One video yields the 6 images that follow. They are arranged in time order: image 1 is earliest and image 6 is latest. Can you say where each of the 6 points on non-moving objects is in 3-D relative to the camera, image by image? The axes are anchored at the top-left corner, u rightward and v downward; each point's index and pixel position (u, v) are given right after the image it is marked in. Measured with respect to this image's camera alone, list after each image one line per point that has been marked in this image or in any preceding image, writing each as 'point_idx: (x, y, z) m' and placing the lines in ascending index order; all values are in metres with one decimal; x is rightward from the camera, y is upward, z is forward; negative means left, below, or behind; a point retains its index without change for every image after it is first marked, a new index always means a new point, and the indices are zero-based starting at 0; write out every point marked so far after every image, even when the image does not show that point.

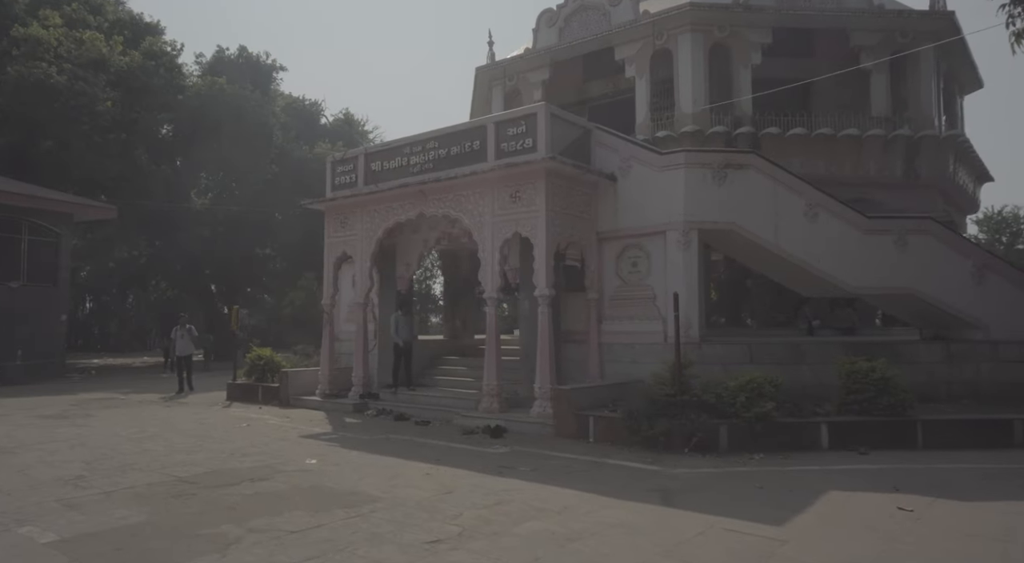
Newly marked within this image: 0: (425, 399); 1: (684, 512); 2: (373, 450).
0: (-1.5, -2.1, +12.9) m
1: (+1.5, -2.0, +6.3) m
2: (-1.8, -2.2, +9.6) m
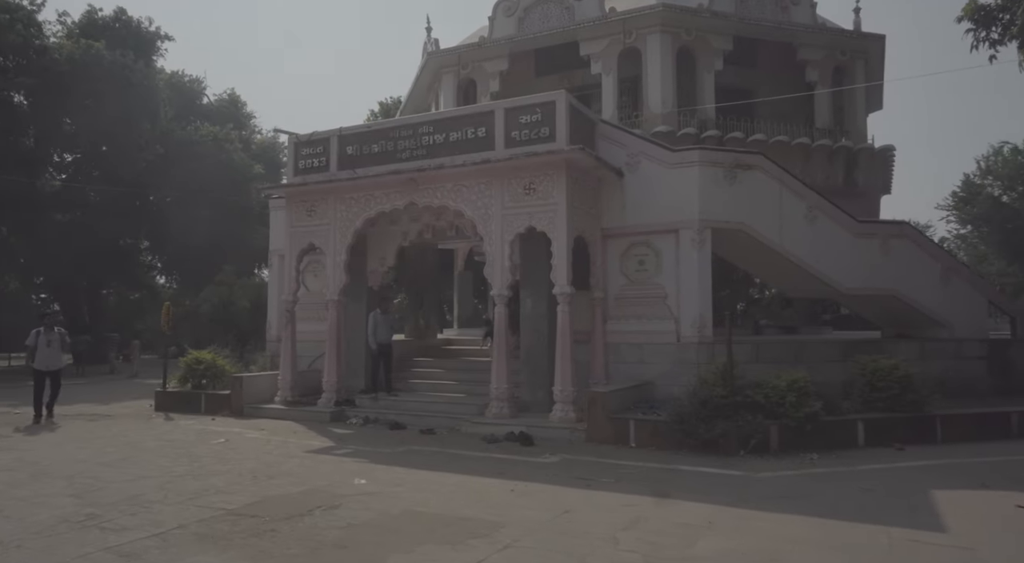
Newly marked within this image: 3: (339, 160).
0: (-1.6, -2.0, +11.9) m
1: (+2.7, -2.0, +6.0) m
2: (-1.2, -2.2, +8.6) m
3: (-3.0, +2.1, +12.5) m
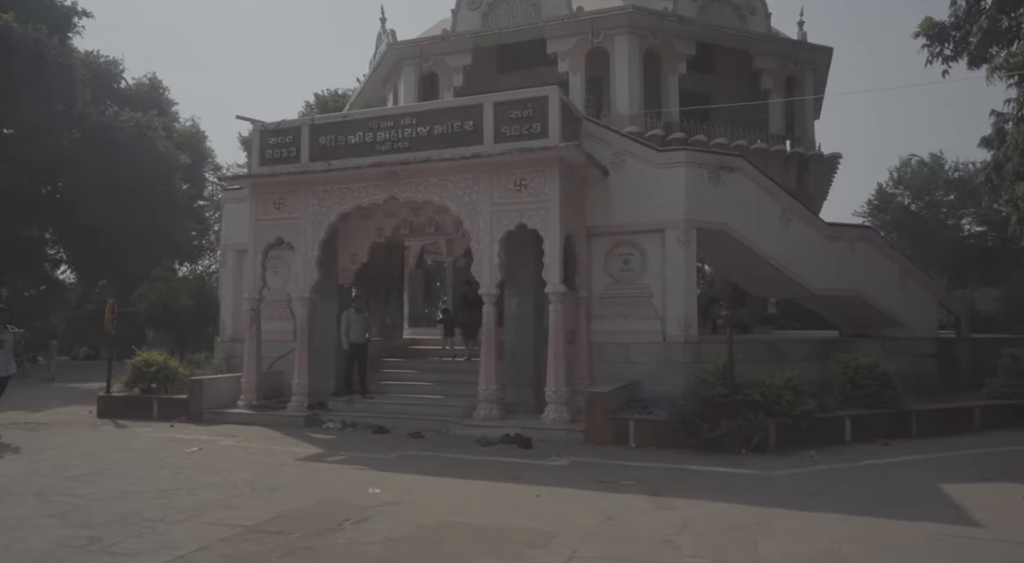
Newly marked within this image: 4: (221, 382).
0: (-1.9, -2.0, +11.5) m
1: (+3.1, -2.0, +6.1) m
2: (-1.1, -2.1, +8.2) m
3: (-3.3, +2.1, +11.9) m
4: (-4.8, -1.7, +12.2) m
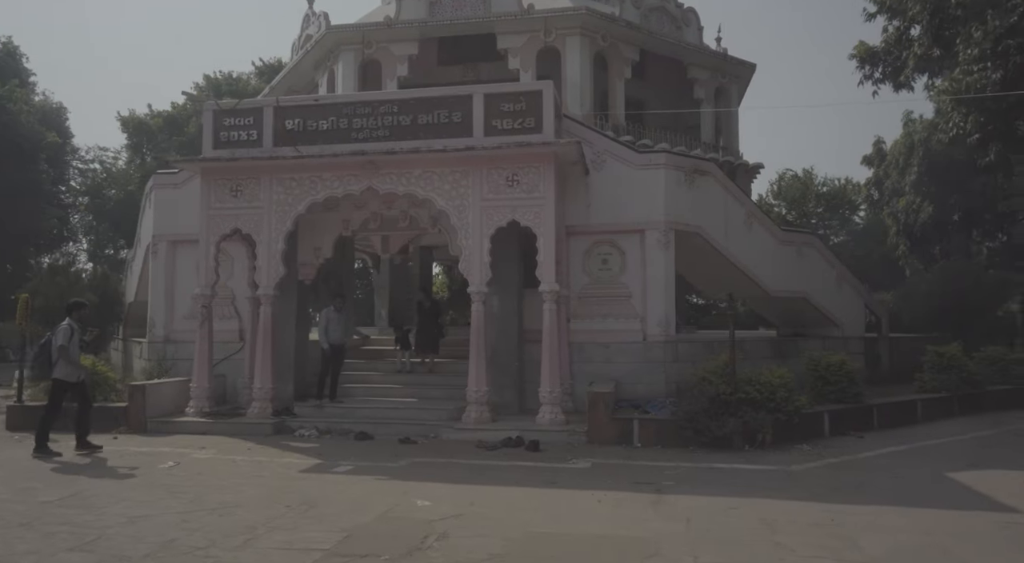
0: (-2.2, -1.9, +10.8) m
1: (+3.7, -2.0, +6.5) m
2: (-0.7, -2.1, +7.8) m
3: (-3.6, +2.2, +11.0) m
4: (-5.2, -1.6, +11.0) m
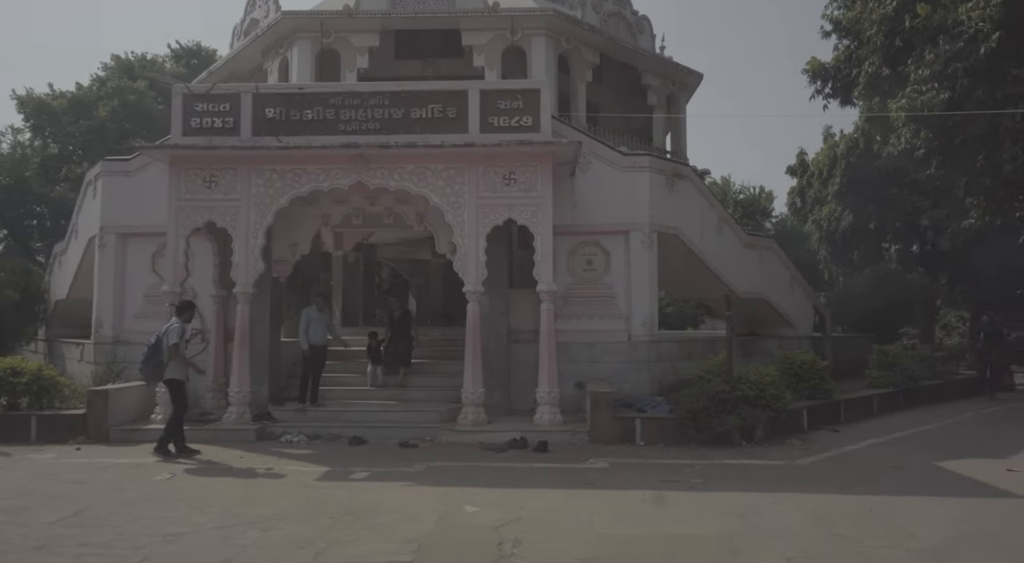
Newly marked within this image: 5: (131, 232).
0: (-2.3, -1.9, +10.3) m
1: (+4.1, -2.1, +6.9) m
2: (-0.4, -2.1, +7.5) m
3: (-3.6, +2.2, +10.3) m
4: (-5.3, -1.5, +10.1) m
5: (-6.2, +0.8, +11.9) m
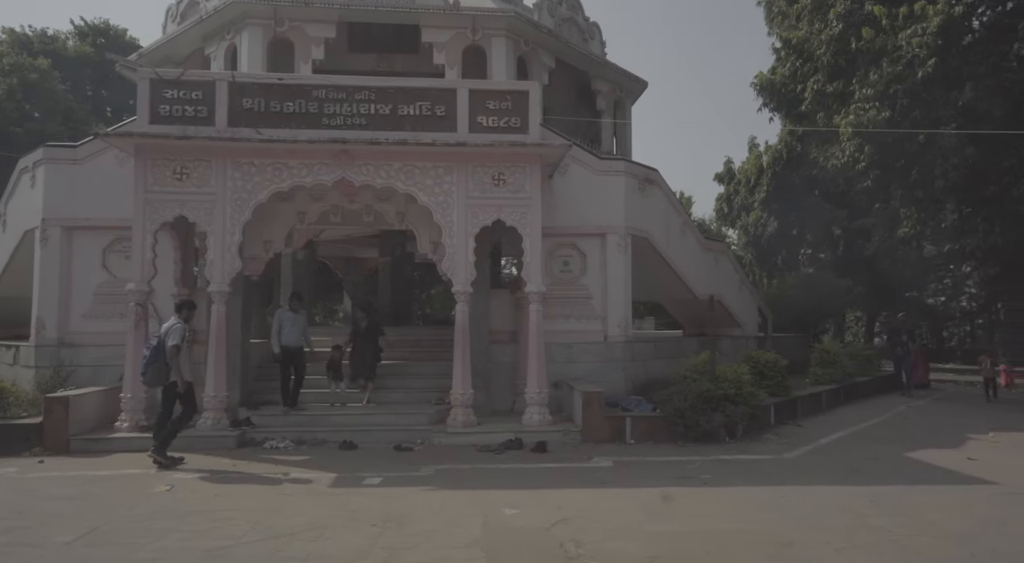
0: (-2.4, -1.9, +10.0) m
1: (+4.4, -2.1, +7.5) m
2: (-0.2, -2.1, +7.5) m
3: (-3.8, +2.2, +9.8) m
4: (-5.4, -1.5, +9.4) m
5: (-6.5, +0.8, +11.0) m
